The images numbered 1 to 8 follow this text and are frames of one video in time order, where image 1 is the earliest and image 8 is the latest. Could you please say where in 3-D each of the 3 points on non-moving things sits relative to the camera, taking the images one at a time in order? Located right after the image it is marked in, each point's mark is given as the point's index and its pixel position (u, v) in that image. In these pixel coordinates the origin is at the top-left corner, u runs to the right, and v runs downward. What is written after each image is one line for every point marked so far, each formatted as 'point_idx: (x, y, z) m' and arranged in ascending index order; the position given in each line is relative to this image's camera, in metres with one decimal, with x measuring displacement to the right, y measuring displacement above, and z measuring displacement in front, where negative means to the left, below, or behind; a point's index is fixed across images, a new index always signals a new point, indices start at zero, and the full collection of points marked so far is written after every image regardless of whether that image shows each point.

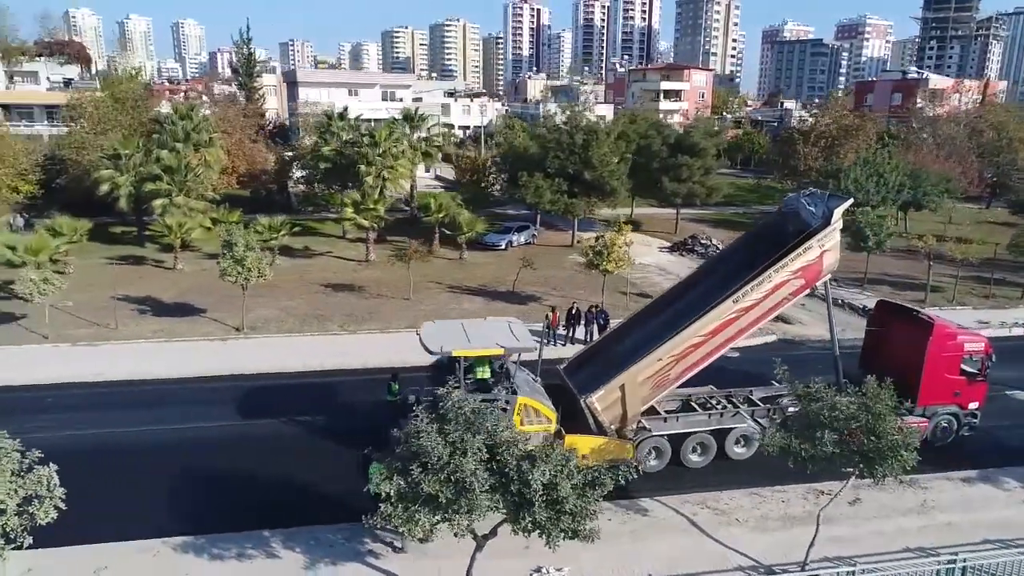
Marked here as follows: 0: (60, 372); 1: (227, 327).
0: (-10.4, -2.1, +16.5) m
1: (-8.0, -1.1, +19.7) m
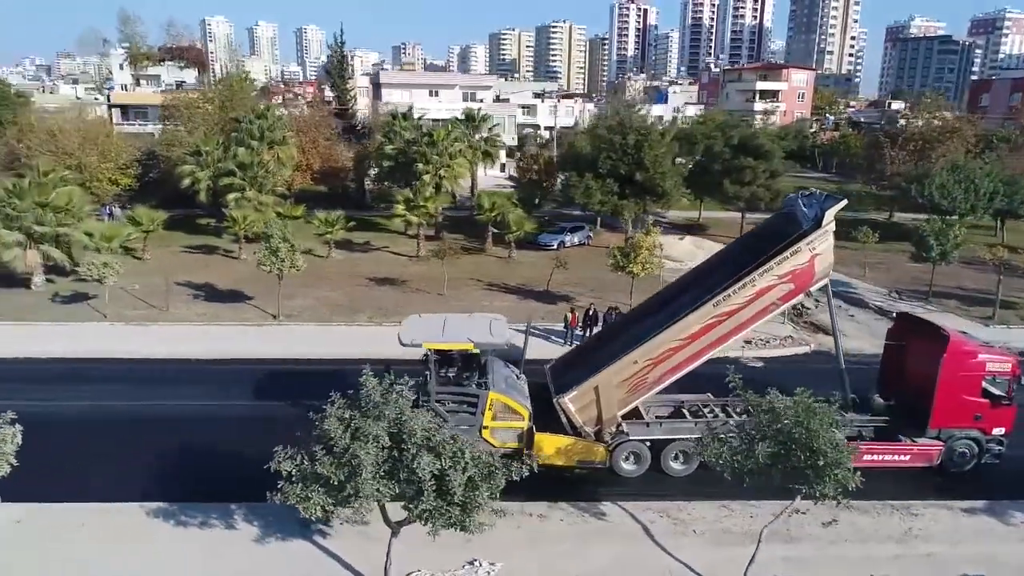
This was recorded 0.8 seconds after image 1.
0: (-10.1, -1.7, +18.1) m
1: (-7.3, -0.8, +20.9) m
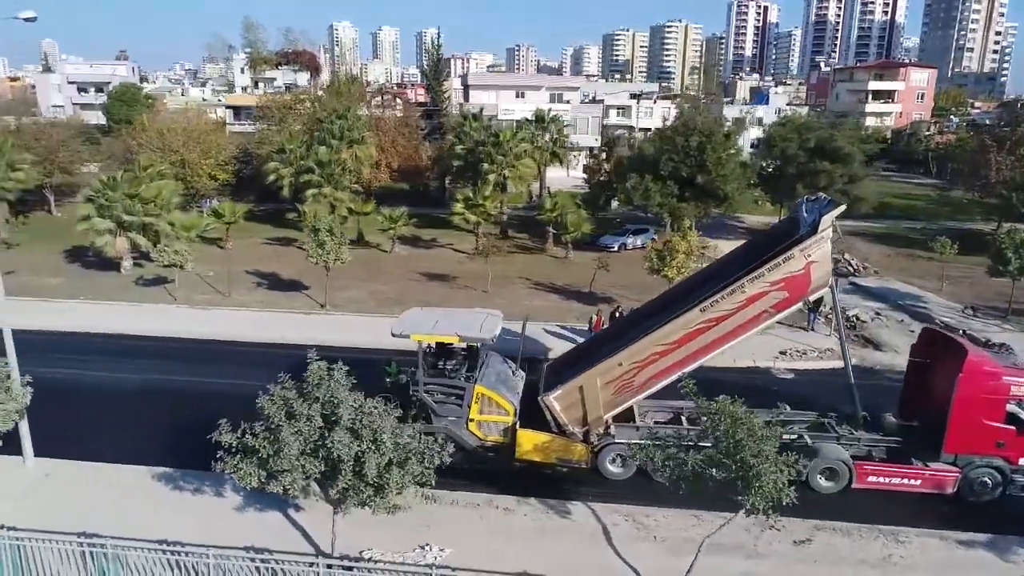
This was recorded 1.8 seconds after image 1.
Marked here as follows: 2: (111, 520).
0: (-9.4, -1.3, +19.8) m
1: (-6.1, -0.5, +22.1) m
2: (-6.1, -3.5, +10.8) m
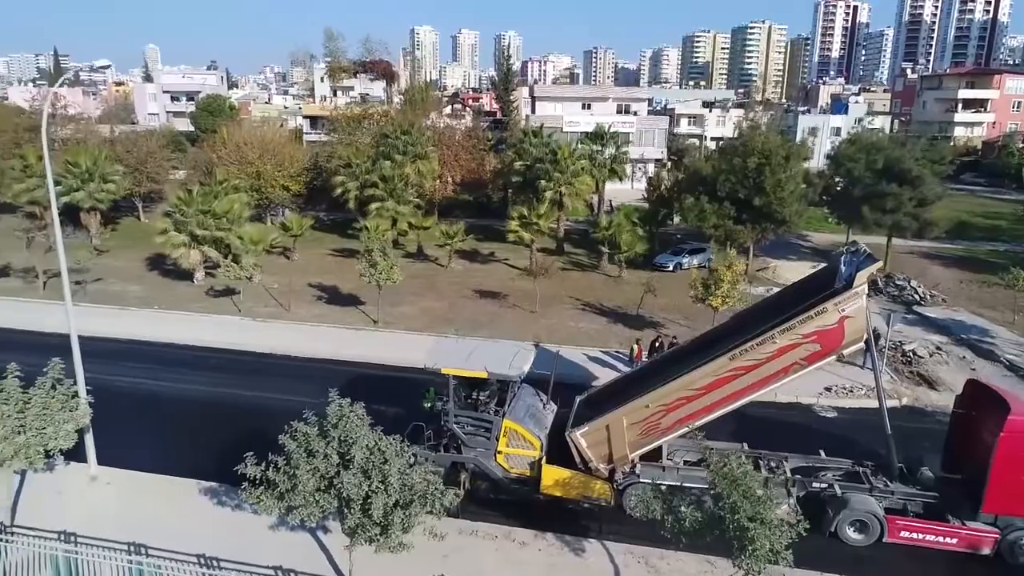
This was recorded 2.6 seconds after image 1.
0: (-8.2, -1.7, +21.0) m
1: (-4.7, -1.0, +23.0) m
2: (-5.8, -4.0, +11.8) m
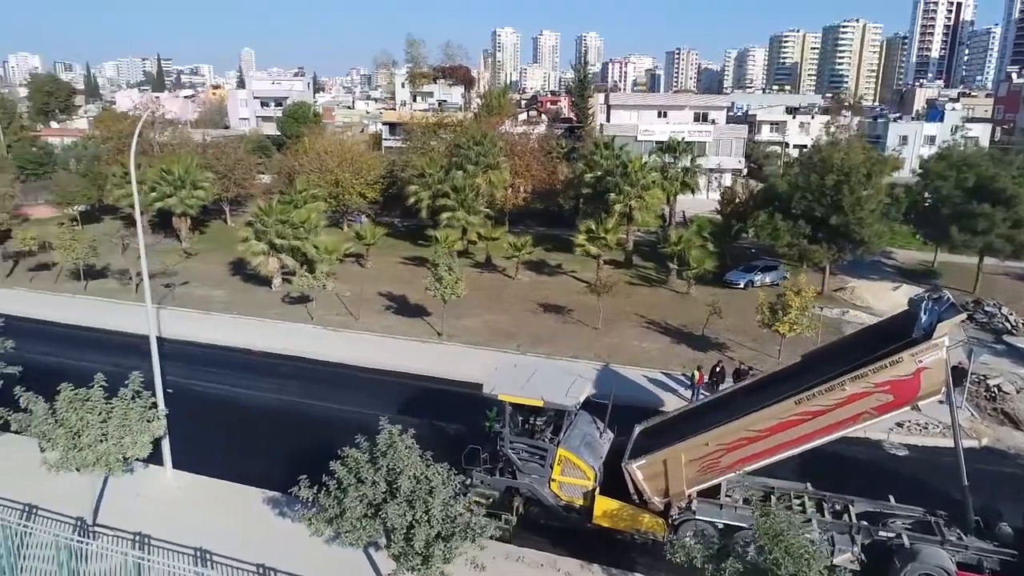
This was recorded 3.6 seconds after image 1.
0: (-6.4, -2.0, +21.9) m
1: (-2.6, -1.4, +23.5) m
2: (-5.0, -4.4, +12.4) m
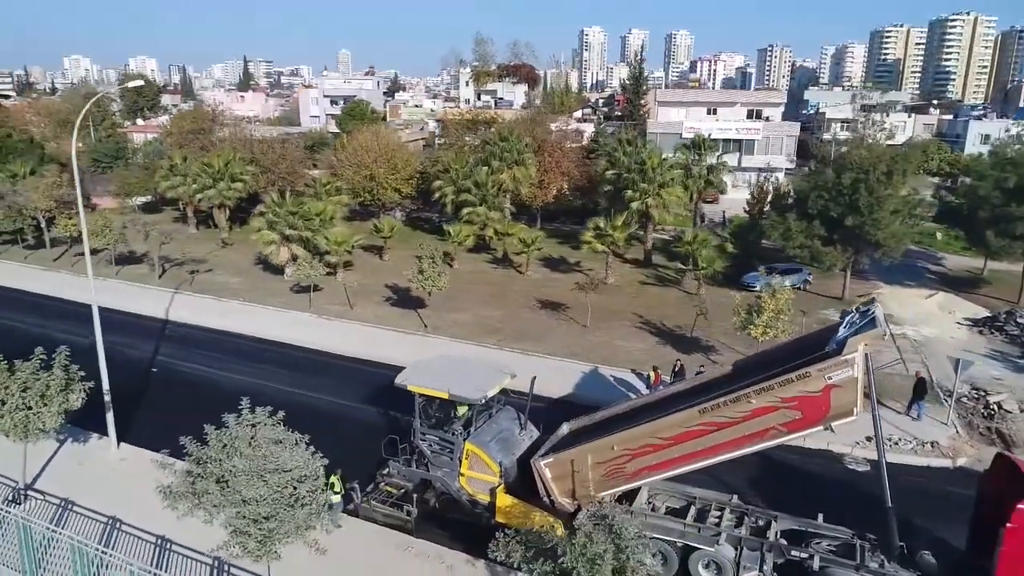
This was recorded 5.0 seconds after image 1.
0: (-6.9, -1.6, +22.5) m
1: (-3.0, -1.2, +23.7) m
2: (-6.8, -4.0, +13.0) m
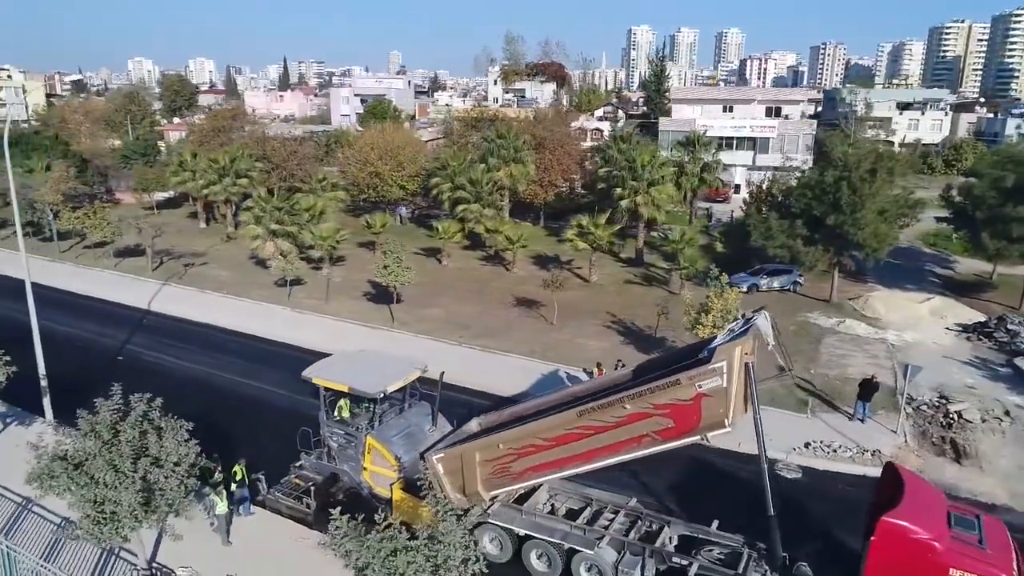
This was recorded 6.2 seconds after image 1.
0: (-8.0, -1.4, +22.8) m
1: (-4.0, -1.0, +23.7) m
2: (-8.5, -3.8, +13.3) m
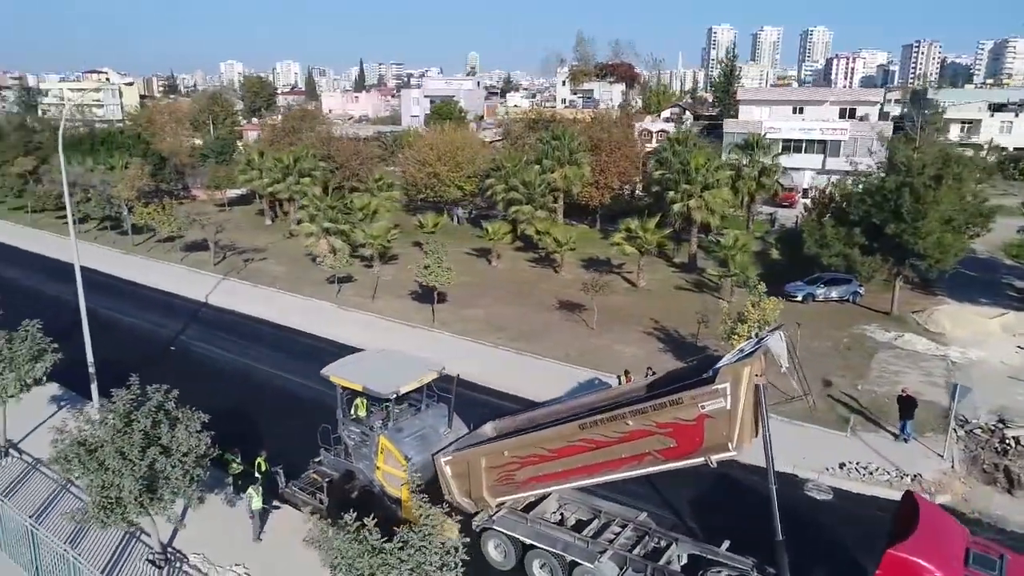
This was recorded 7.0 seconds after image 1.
0: (-6.7, -1.3, +23.4) m
1: (-2.7, -1.0, +24.0) m
2: (-8.3, -3.7, +14.0) m
